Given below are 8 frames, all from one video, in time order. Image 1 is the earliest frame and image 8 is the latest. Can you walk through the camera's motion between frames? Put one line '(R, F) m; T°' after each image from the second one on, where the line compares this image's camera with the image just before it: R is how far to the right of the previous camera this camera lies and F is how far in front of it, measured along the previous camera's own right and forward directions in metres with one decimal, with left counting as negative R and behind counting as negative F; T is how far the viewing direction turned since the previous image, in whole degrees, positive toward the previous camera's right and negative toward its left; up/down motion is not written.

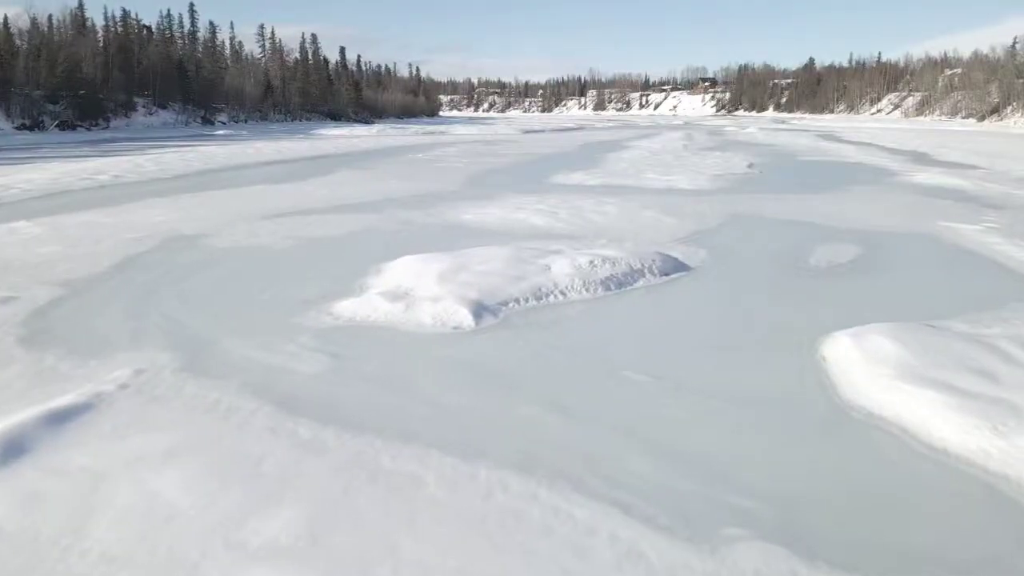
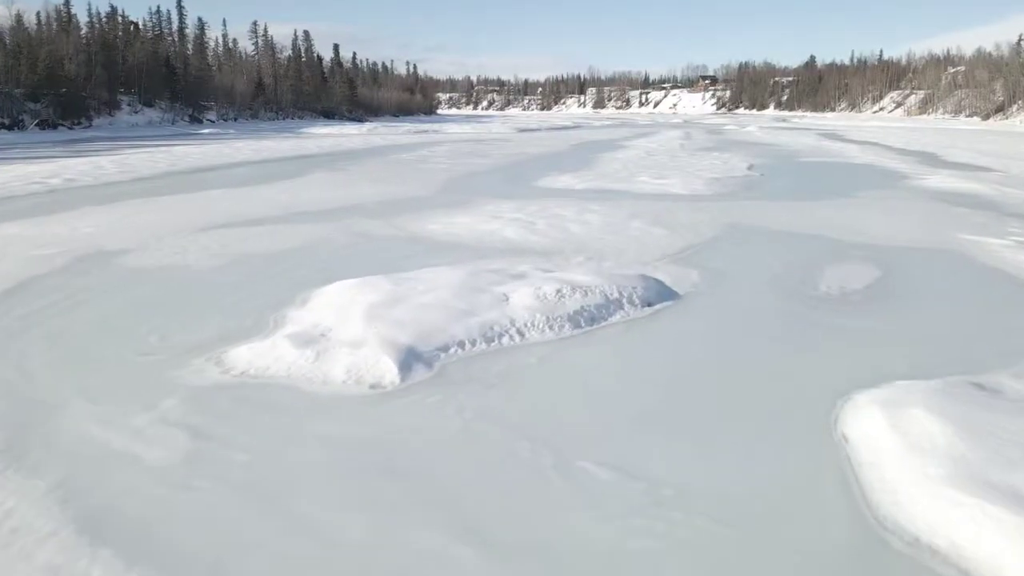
(+0.4, +1.1) m; 0°
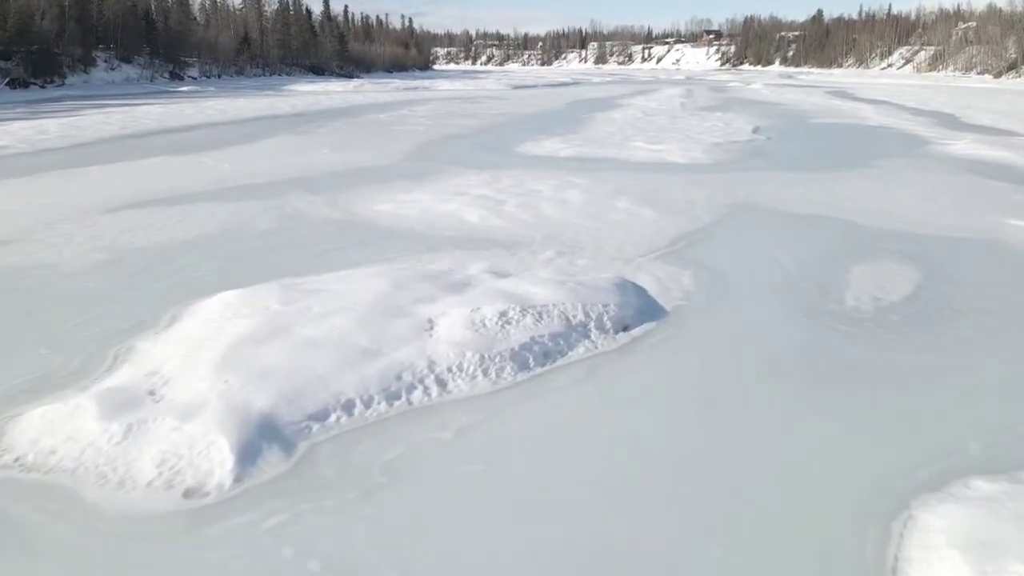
(+0.4, +1.5) m; 0°
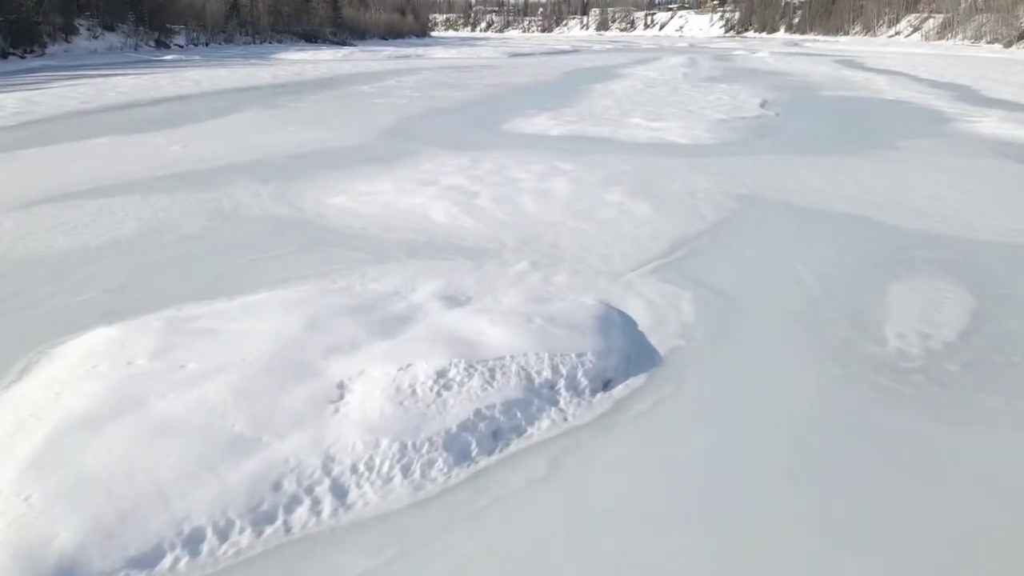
(+0.3, +1.1) m; 0°
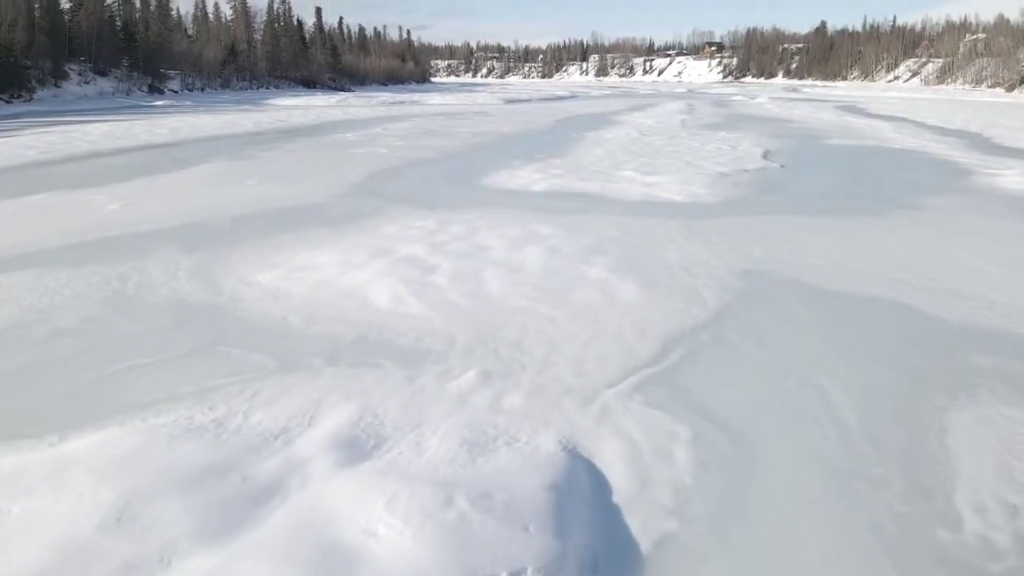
(+0.3, +1.2) m; 0°
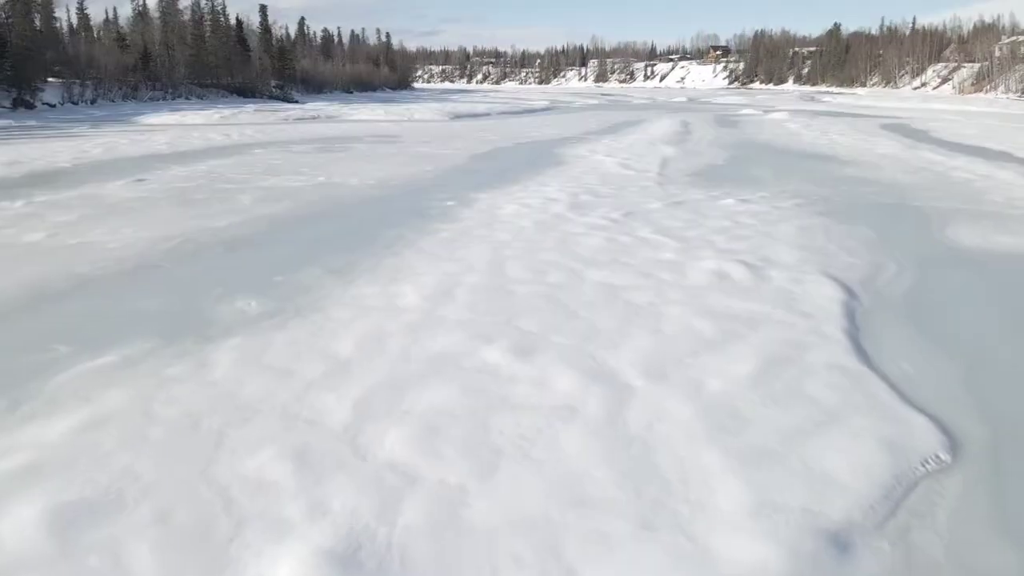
(+2.5, +9.1) m; 0°
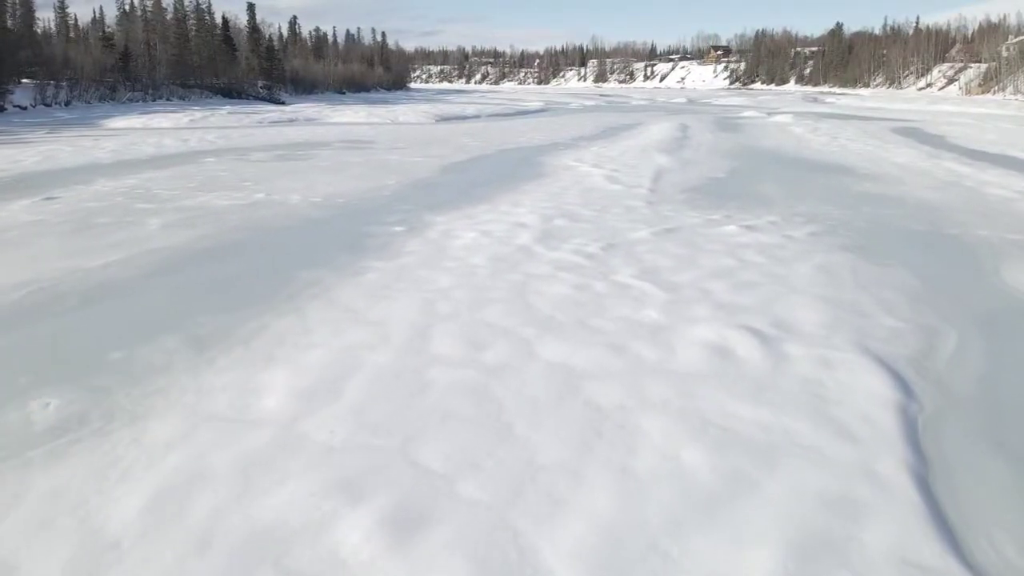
(+0.5, +1.6) m; 0°
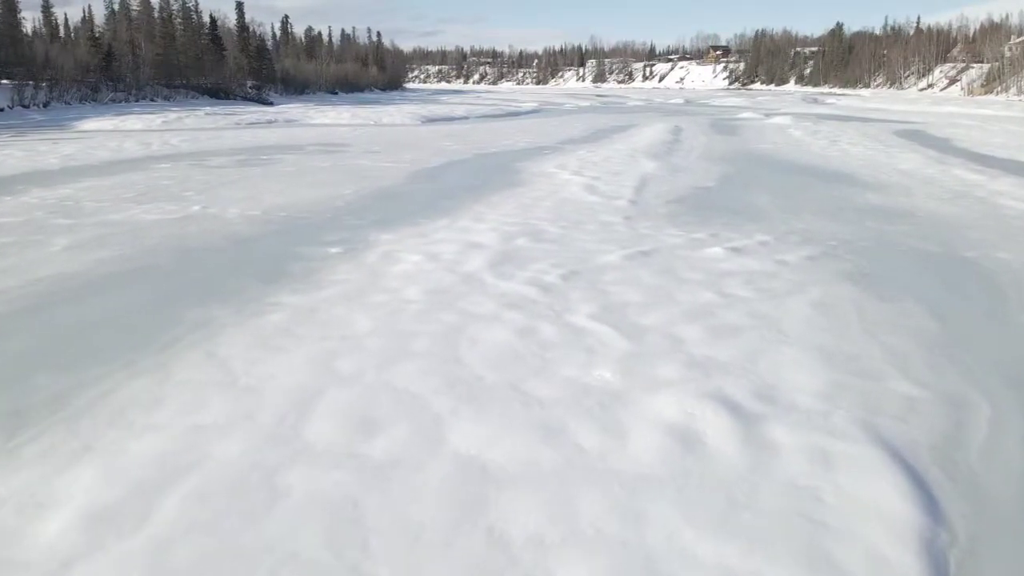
(+0.5, +1.1) m; 0°
